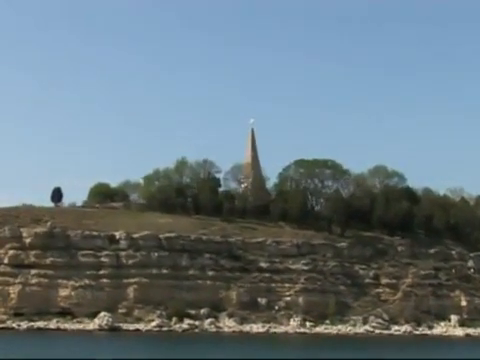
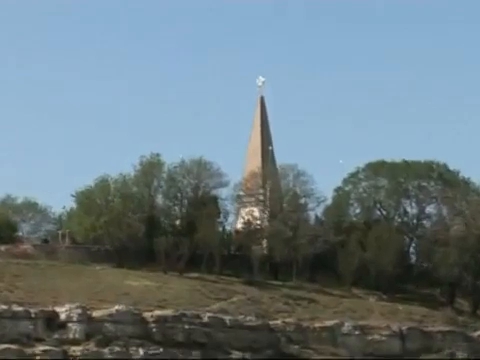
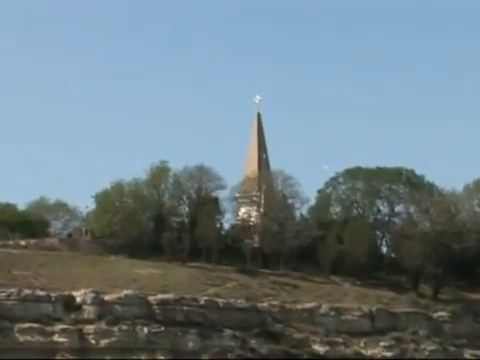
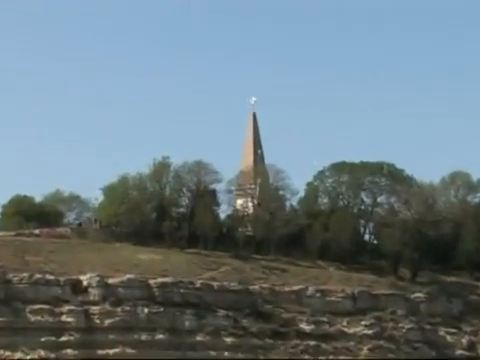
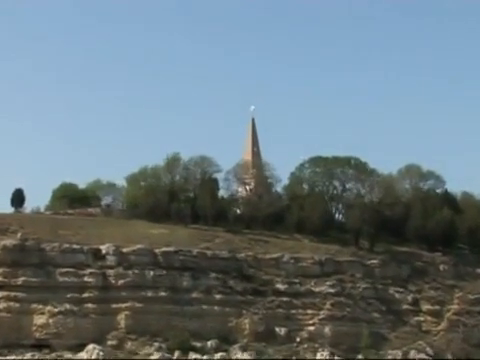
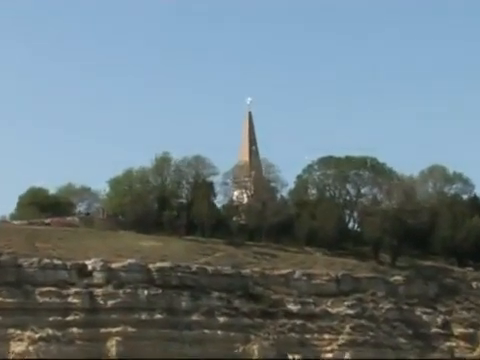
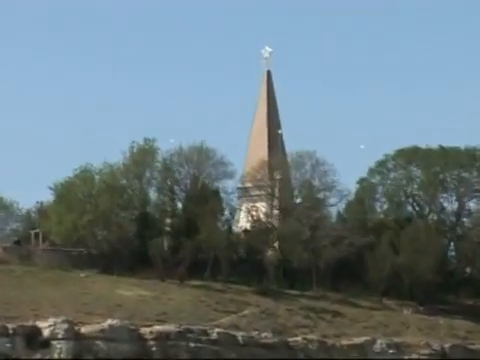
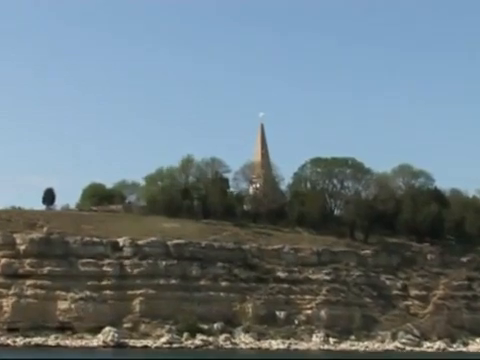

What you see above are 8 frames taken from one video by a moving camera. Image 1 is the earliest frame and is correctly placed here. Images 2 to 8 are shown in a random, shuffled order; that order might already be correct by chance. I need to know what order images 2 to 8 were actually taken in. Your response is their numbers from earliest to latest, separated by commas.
8, 5, 6, 4, 3, 2, 7
